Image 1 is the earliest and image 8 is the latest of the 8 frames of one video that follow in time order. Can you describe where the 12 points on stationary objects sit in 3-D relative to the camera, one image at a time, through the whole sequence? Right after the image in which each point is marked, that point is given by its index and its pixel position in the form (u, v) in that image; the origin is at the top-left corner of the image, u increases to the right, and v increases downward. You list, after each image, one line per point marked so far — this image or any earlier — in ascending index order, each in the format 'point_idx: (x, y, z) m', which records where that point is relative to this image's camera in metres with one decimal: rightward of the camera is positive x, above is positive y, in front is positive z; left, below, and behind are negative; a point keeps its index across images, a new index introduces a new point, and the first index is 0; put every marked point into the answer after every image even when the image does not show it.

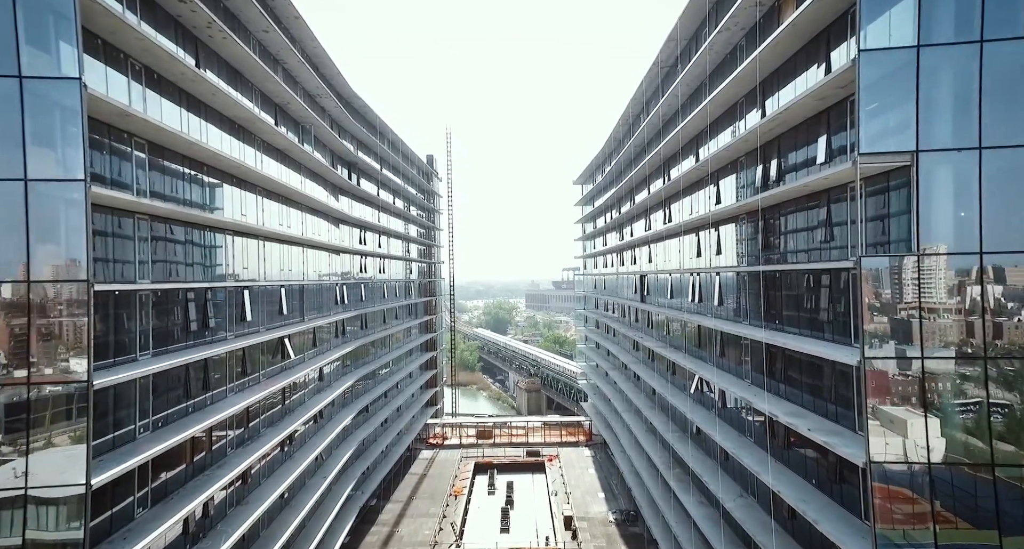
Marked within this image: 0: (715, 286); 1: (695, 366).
0: (+6.9, -0.4, +17.3) m
1: (+6.3, -3.2, +18.0) m
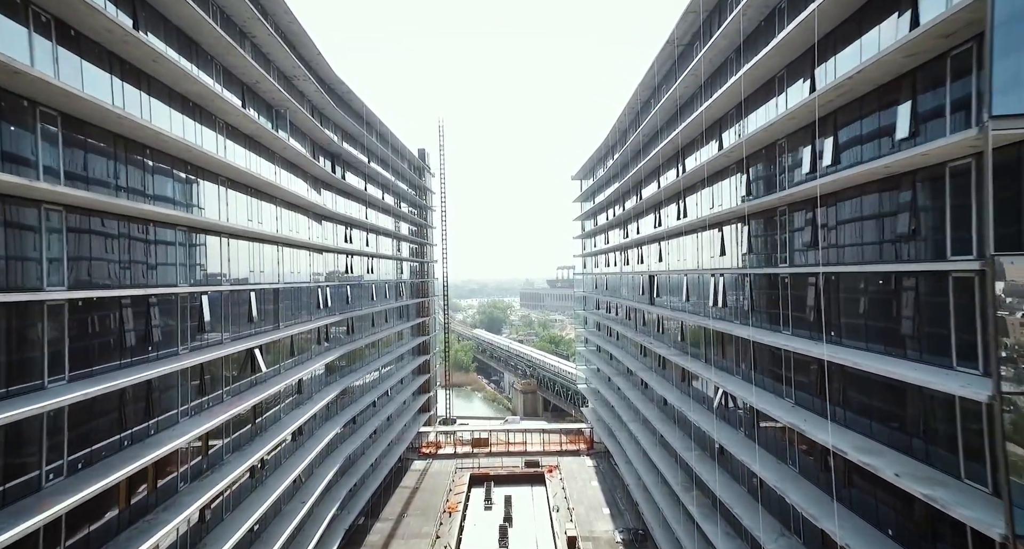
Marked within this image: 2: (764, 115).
0: (+7.0, -0.5, +15.3) m
1: (+6.4, -3.2, +16.0) m
2: (+6.6, +4.2, +13.3) m
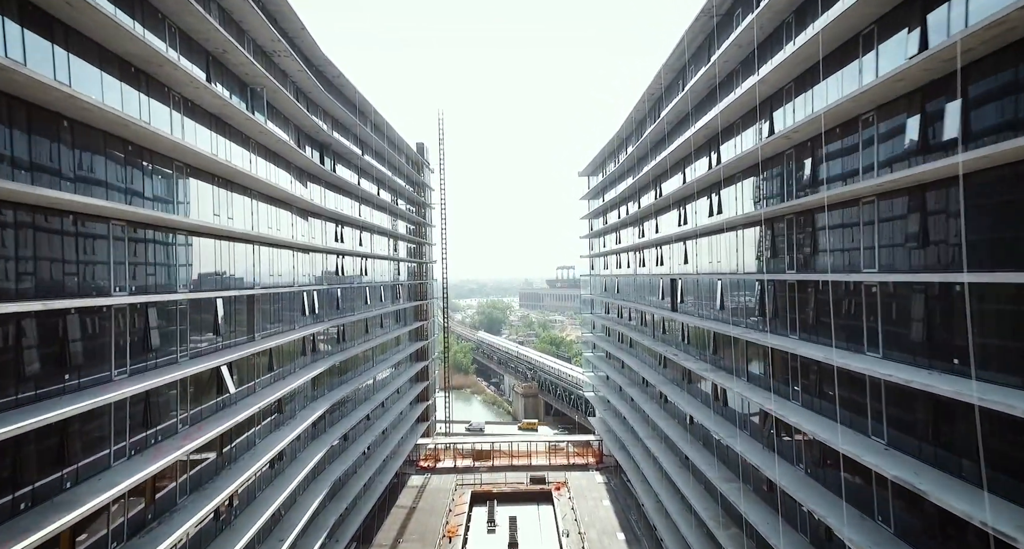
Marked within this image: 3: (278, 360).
0: (+7.3, -0.6, +12.8) m
1: (+6.7, -3.4, +13.5) m
2: (+7.0, +4.0, +10.8) m
3: (-9.1, -3.4, +19.4) m
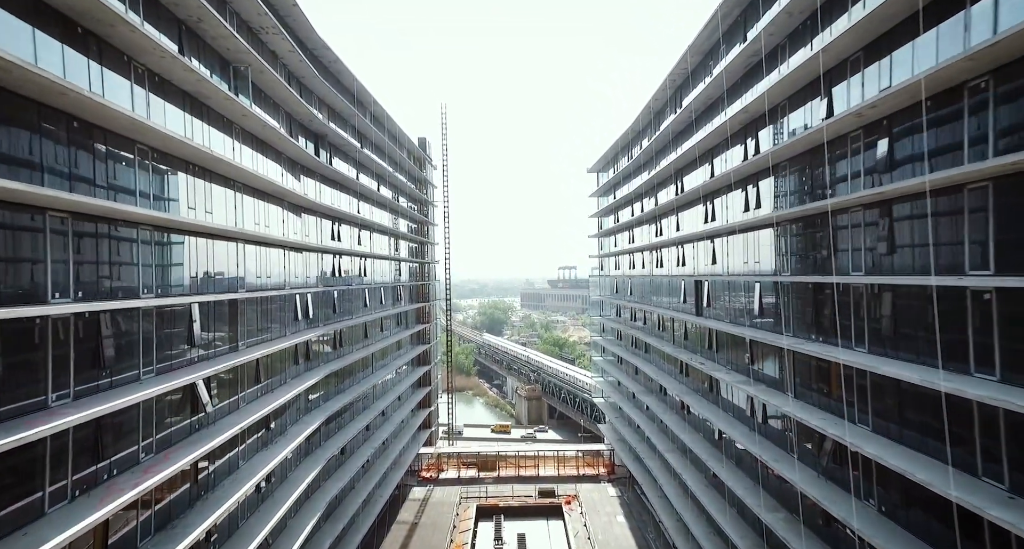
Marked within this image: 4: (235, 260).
0: (+7.8, -0.7, +10.9) m
1: (+7.1, -3.4, +11.6) m
2: (+7.4, +4.0, +8.9) m
3: (-8.6, -3.4, +17.6) m
4: (-8.9, +0.5, +16.1) m
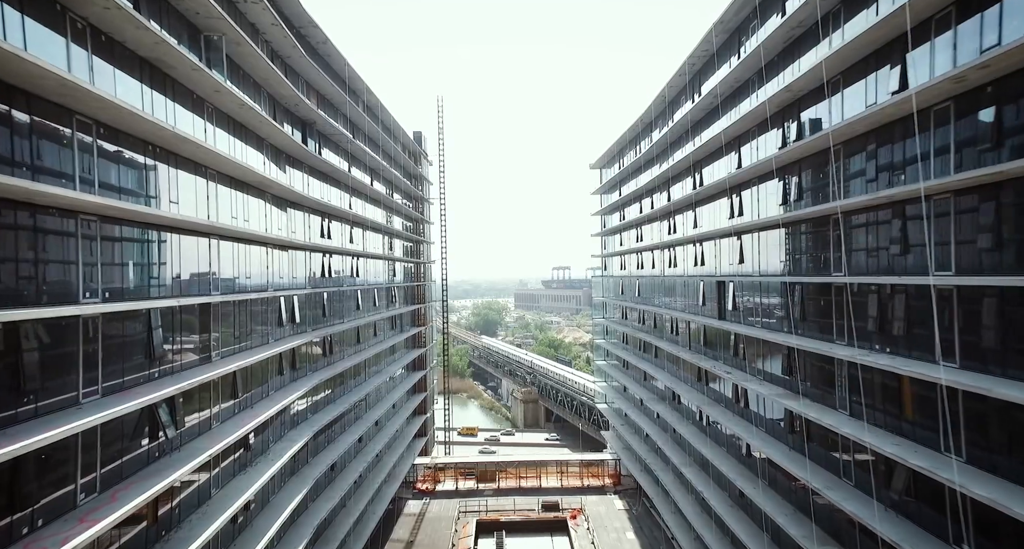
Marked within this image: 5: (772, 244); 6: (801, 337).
0: (+8.1, -0.7, +9.2) m
1: (+7.5, -3.4, +9.9) m
2: (+7.8, +4.0, +7.2) m
3: (-8.3, -3.4, +15.7) m
4: (-8.5, +0.5, +14.1) m
5: (+8.5, +1.0, +16.4) m
6: (+8.1, -1.8, +14.1) m
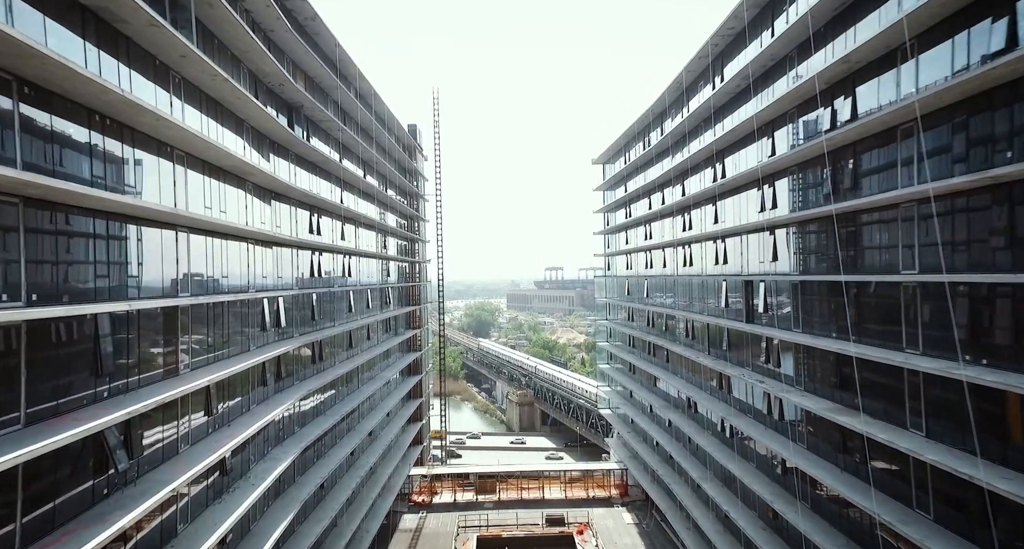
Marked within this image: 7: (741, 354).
0: (+8.6, -0.6, +7.5) m
1: (+8.0, -3.4, +8.2) m
2: (+8.3, +4.0, +5.5) m
3: (-7.9, -3.4, +13.7) m
4: (-8.1, +0.5, +12.2) m
5: (+8.9, +1.1, +14.7) m
6: (+8.5, -1.7, +12.5) m
7: (+8.9, -3.1, +19.5) m
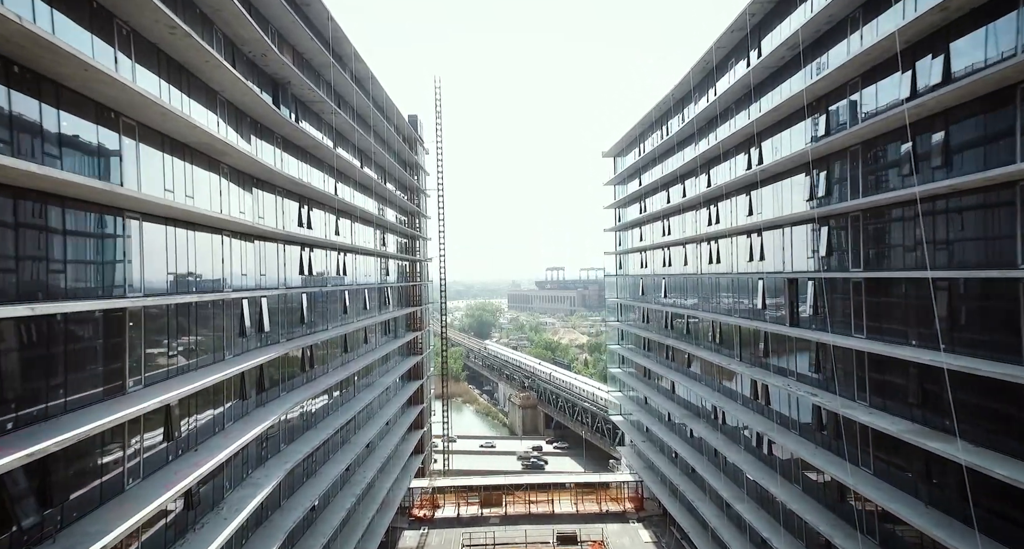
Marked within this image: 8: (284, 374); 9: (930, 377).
0: (+9.0, -0.5, +5.4) m
1: (+8.4, -3.3, +6.1) m
2: (+8.7, +4.1, +3.4) m
3: (-7.5, -3.3, +11.7) m
4: (-7.7, +0.6, +10.1) m
5: (+9.3, +1.2, +12.6) m
6: (+9.0, -1.6, +10.4) m
7: (+9.4, -3.0, +17.4) m
8: (-7.8, -3.4, +17.2) m
9: (+9.2, -2.2, +11.1) m
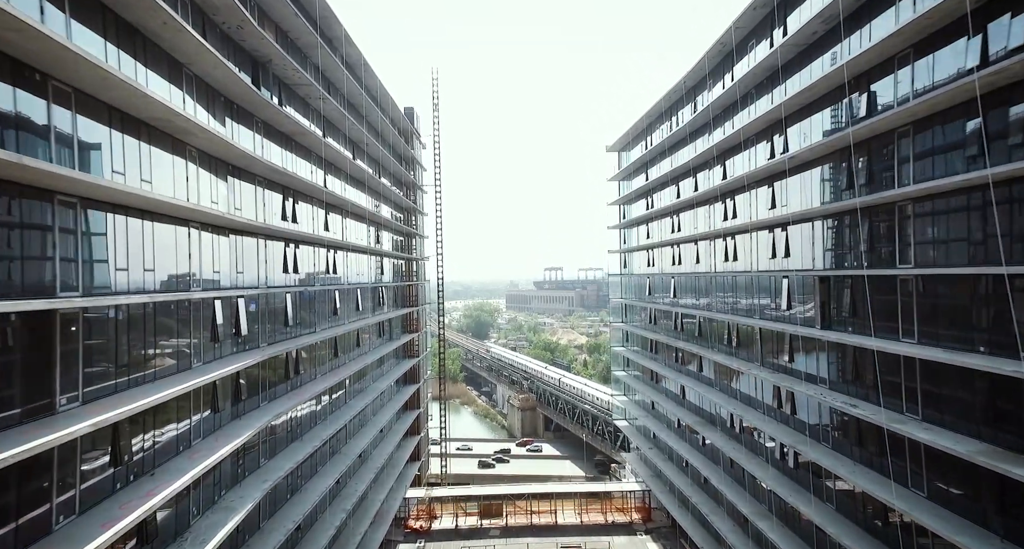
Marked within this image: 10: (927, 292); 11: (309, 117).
0: (+9.2, -0.4, +4.0) m
1: (+8.6, -3.2, +4.6) m
2: (+8.9, +4.2, +2.0) m
3: (-7.4, -3.2, +10.1) m
4: (-7.6, +0.7, +8.6) m
5: (+9.4, +1.2, +11.2) m
6: (+9.1, -1.5, +8.9) m
7: (+9.5, -2.9, +15.9) m
8: (-7.7, -3.3, +15.7) m
9: (+9.3, -2.1, +9.6) m
10: (+9.5, -0.3, +11.5) m
11: (-7.6, +6.0, +18.8) m
